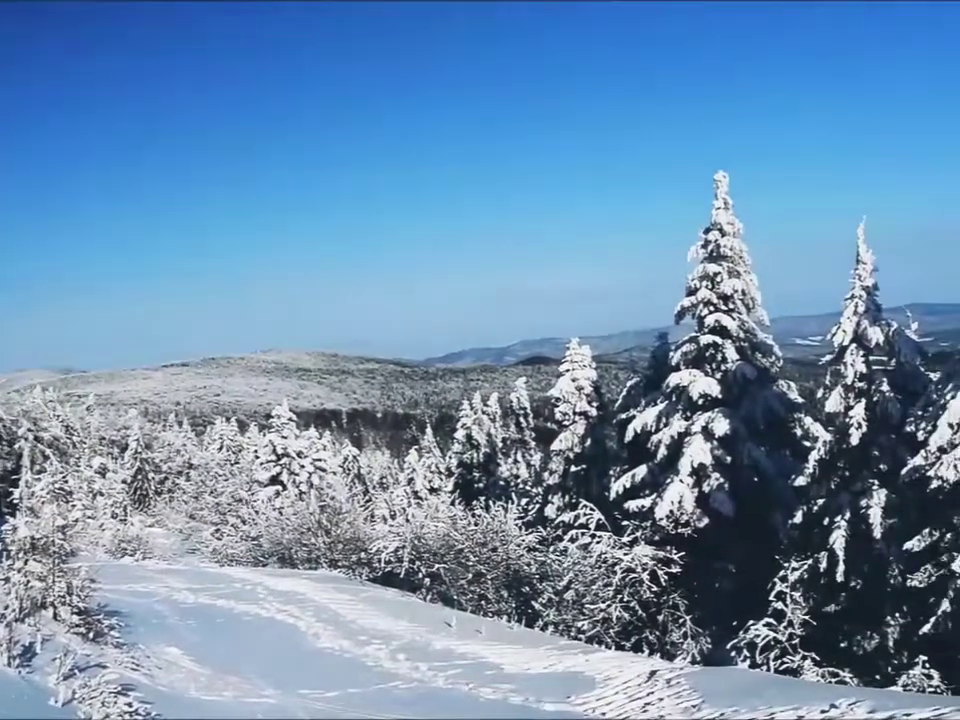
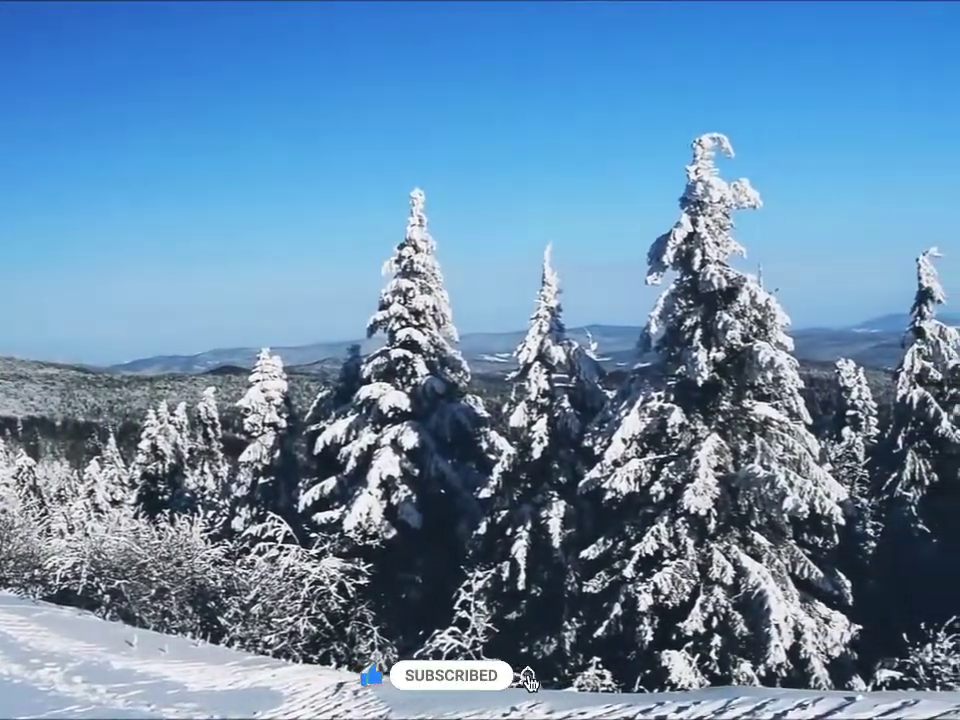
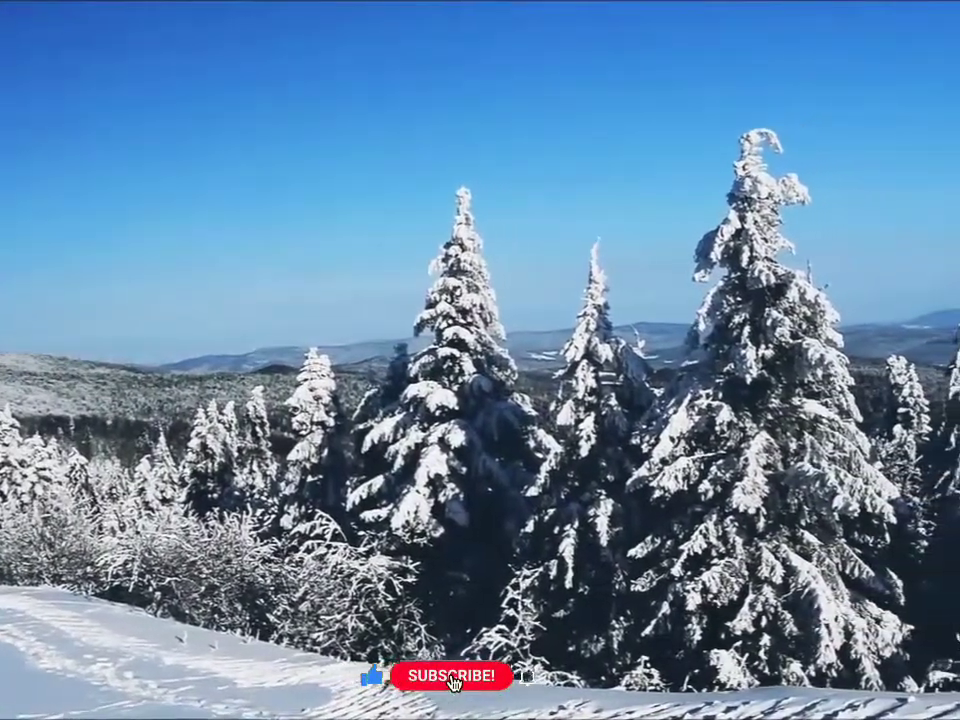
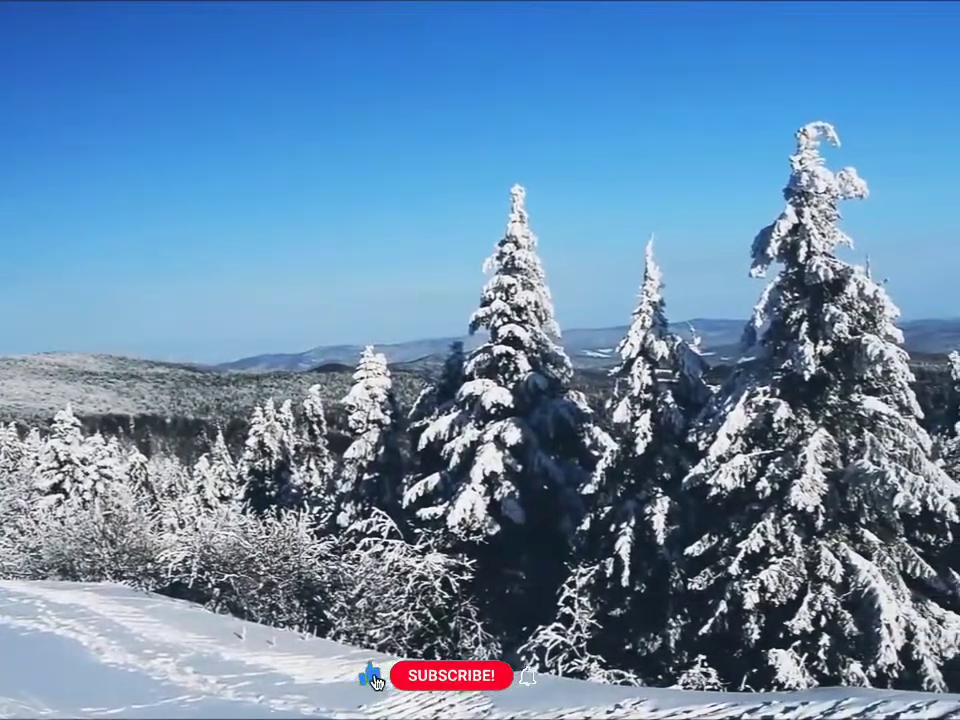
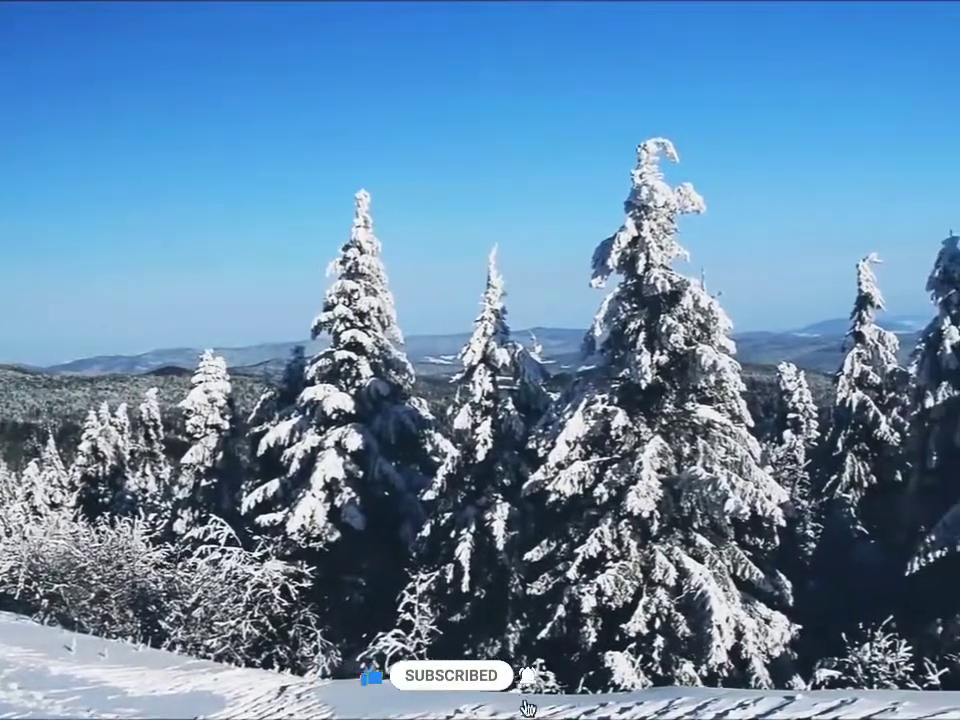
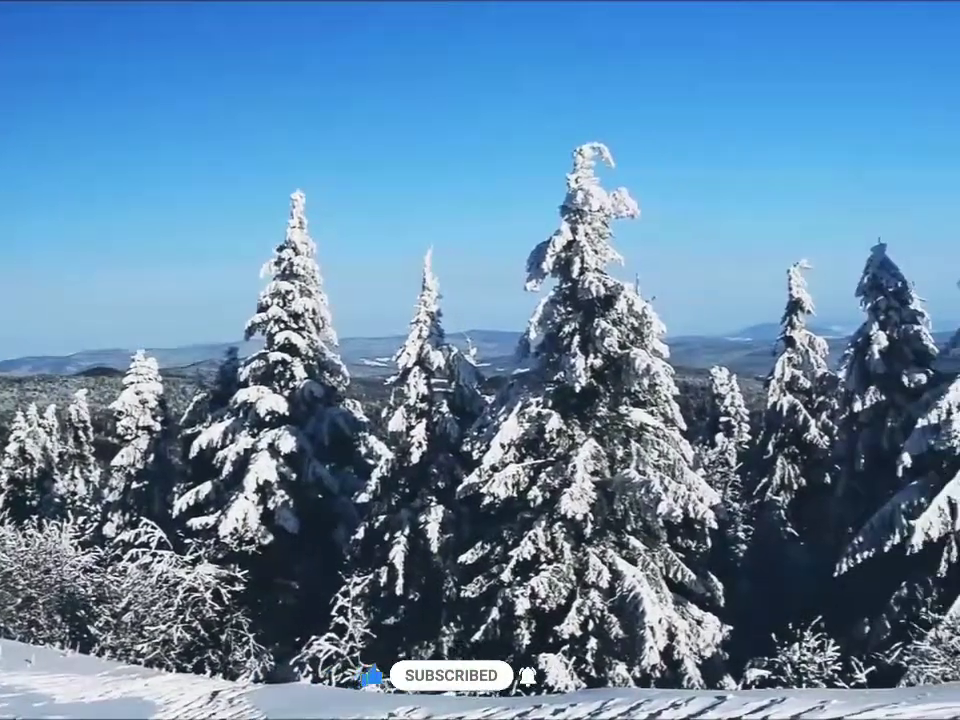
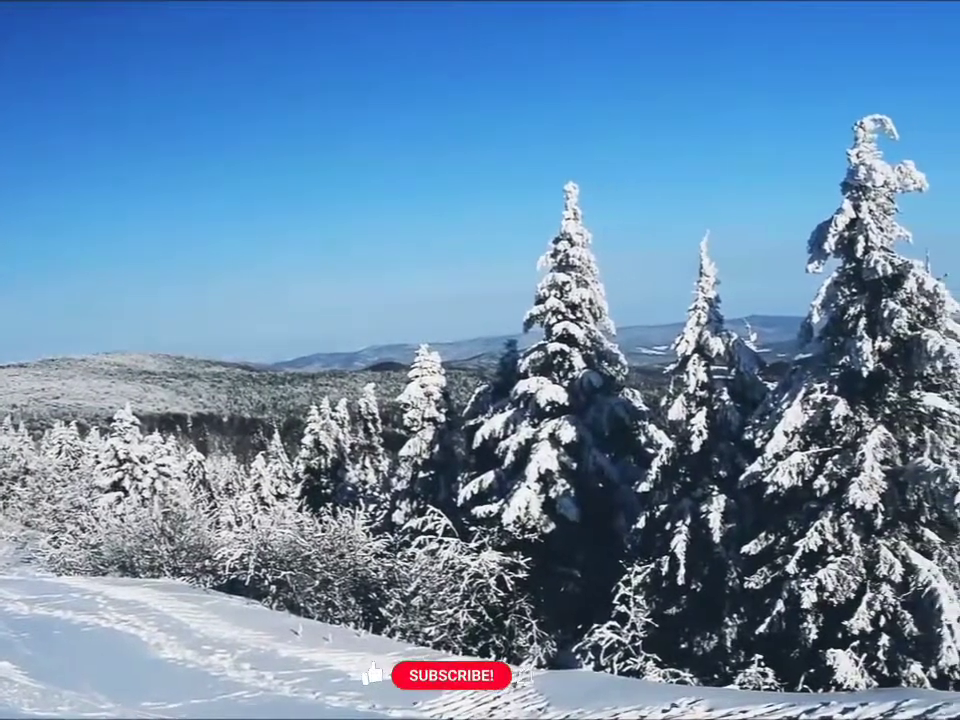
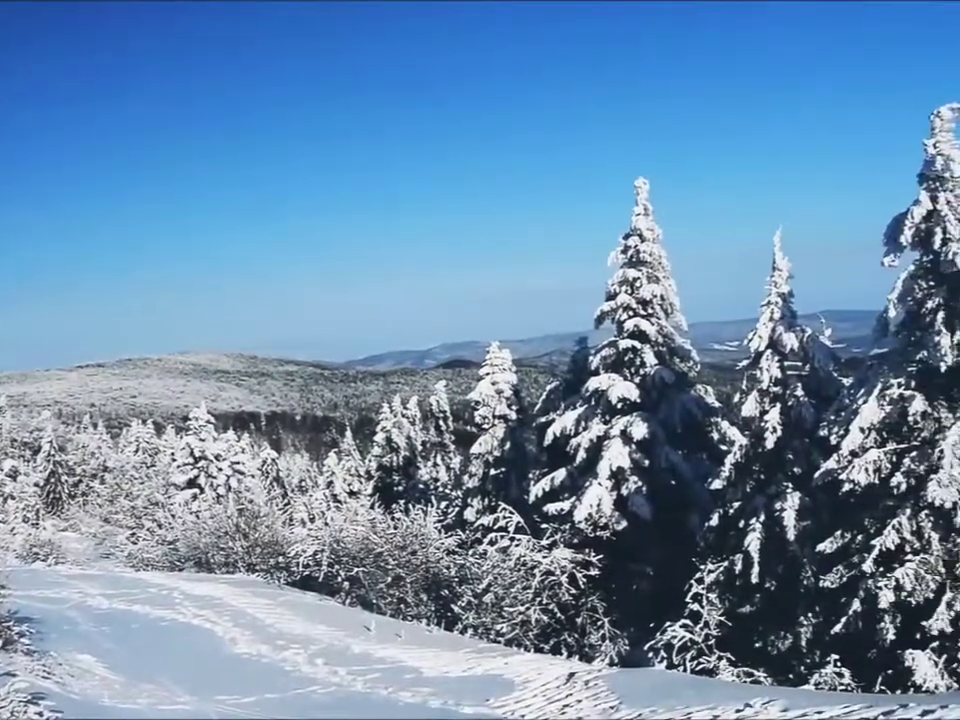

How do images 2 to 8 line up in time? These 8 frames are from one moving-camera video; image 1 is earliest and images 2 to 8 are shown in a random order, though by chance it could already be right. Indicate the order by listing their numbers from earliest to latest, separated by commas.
8, 7, 4, 3, 2, 5, 6
